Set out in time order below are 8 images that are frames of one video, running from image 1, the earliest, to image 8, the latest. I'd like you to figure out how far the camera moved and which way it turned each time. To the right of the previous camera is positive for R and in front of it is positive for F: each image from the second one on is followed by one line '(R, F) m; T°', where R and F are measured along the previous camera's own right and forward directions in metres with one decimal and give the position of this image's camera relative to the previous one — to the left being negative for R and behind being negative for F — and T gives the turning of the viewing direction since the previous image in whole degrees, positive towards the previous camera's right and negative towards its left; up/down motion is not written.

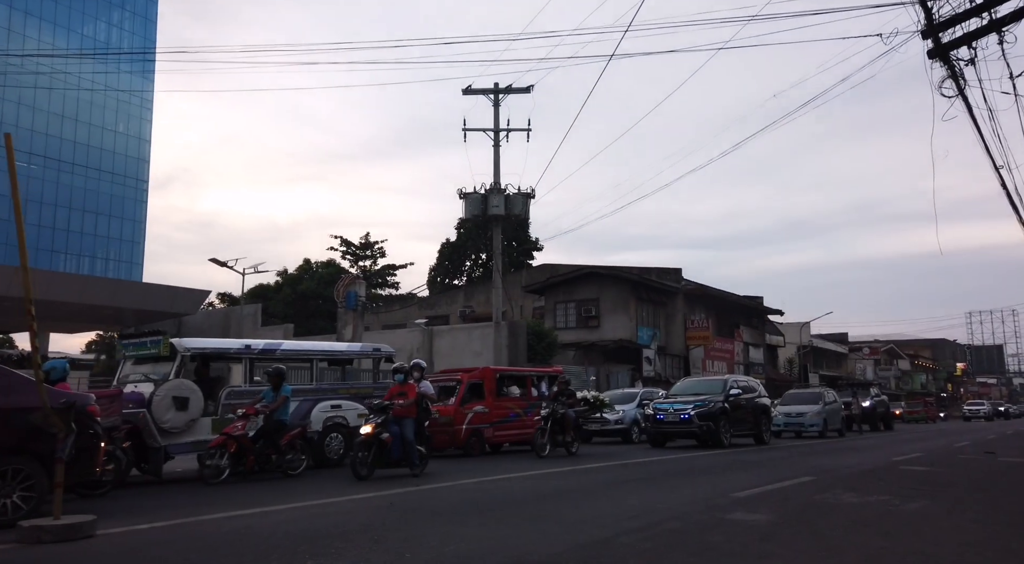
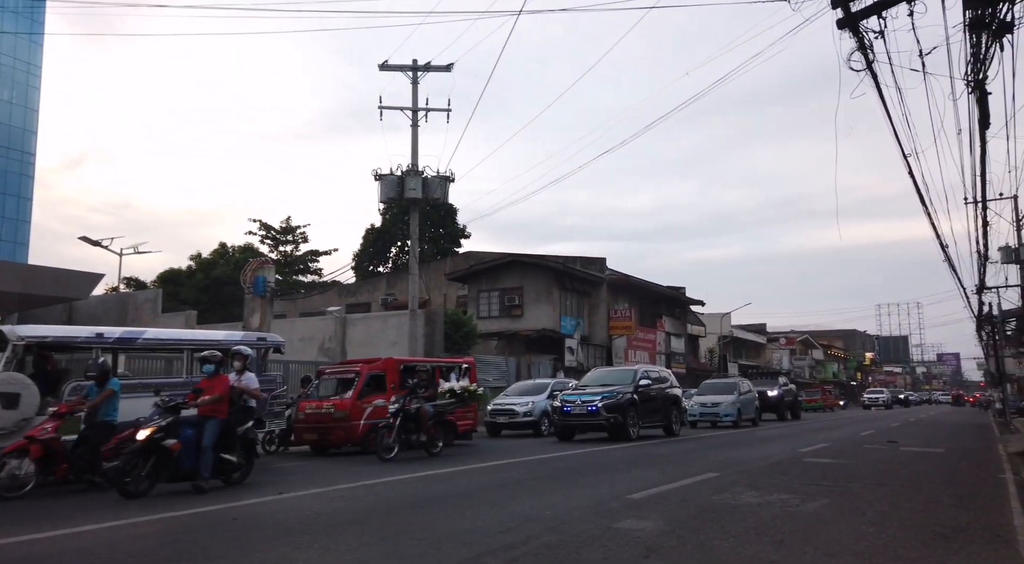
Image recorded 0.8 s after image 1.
(+0.5, +0.7) m; +5°
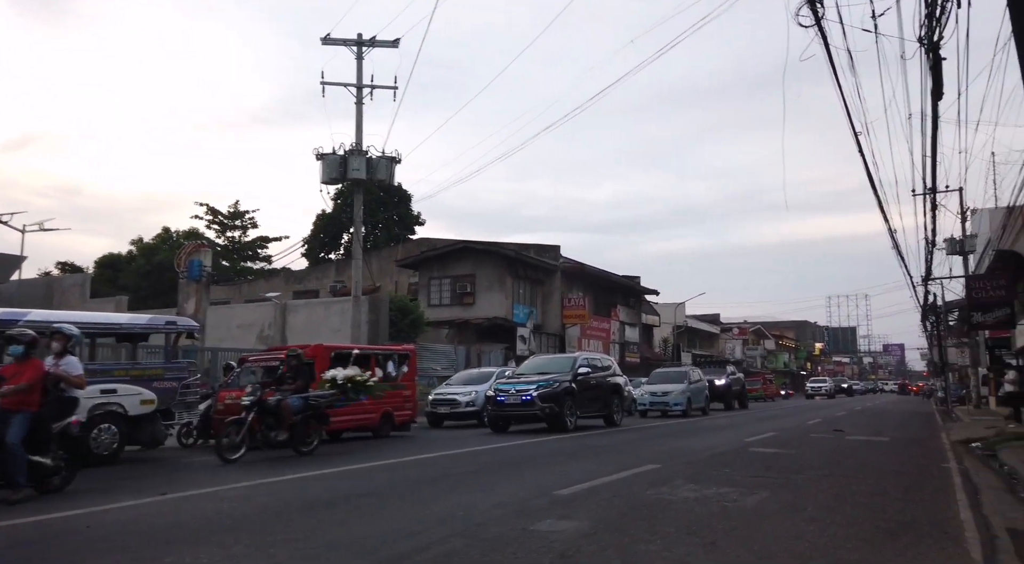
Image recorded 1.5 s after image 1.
(+0.4, +0.6) m; +3°
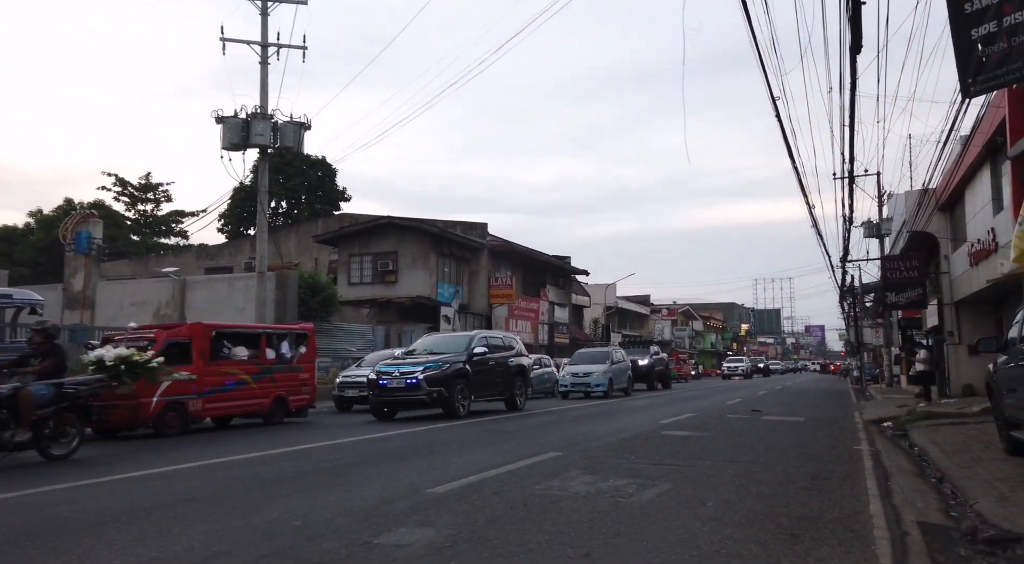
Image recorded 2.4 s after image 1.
(+0.6, +0.9) m; +5°
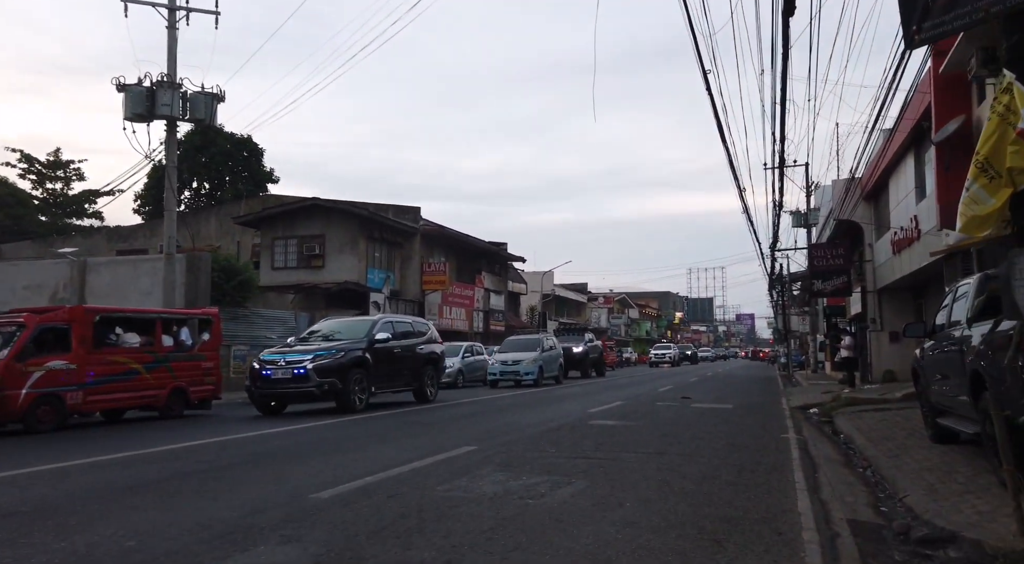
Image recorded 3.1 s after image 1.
(+0.3, +0.7) m; +5°
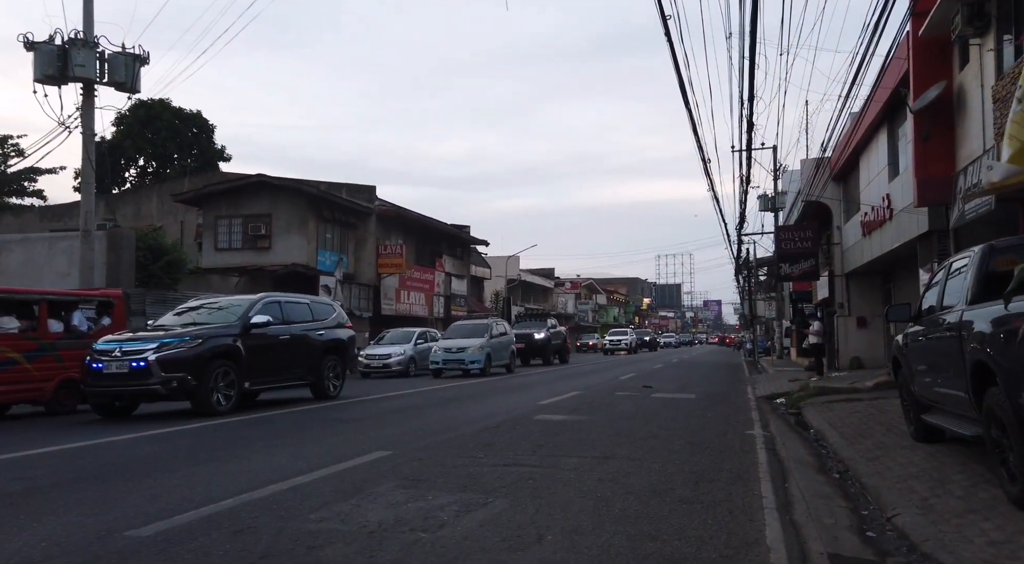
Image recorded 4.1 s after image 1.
(+0.5, +1.5) m; +2°
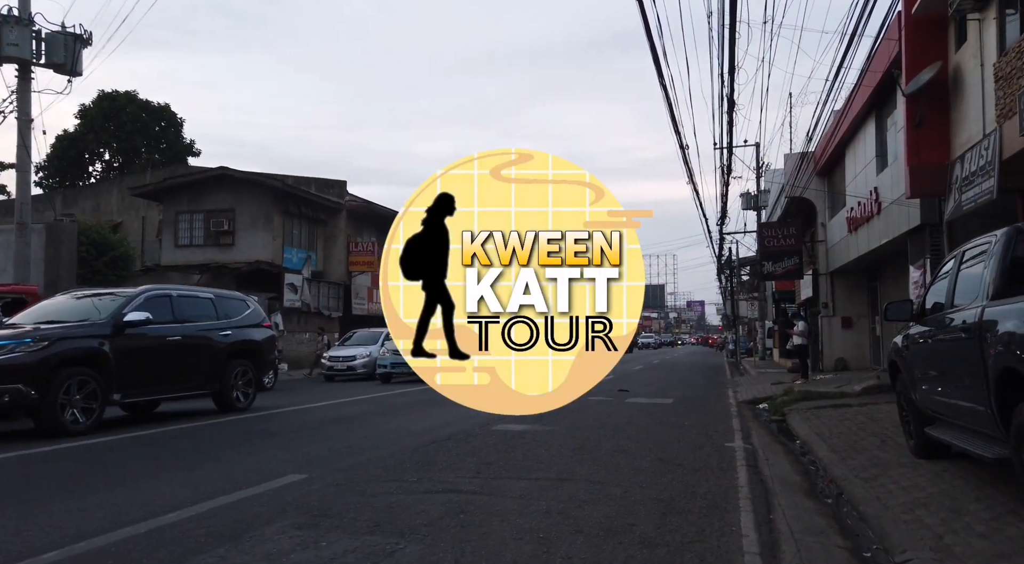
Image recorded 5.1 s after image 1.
(+0.4, +1.2) m; +1°
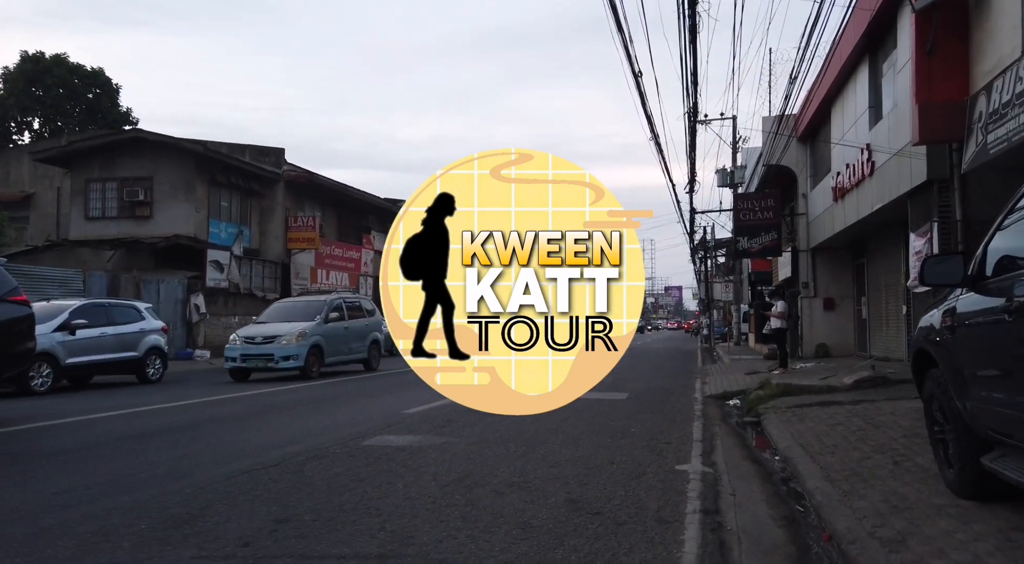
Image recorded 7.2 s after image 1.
(+1.0, +2.9) m; +2°
